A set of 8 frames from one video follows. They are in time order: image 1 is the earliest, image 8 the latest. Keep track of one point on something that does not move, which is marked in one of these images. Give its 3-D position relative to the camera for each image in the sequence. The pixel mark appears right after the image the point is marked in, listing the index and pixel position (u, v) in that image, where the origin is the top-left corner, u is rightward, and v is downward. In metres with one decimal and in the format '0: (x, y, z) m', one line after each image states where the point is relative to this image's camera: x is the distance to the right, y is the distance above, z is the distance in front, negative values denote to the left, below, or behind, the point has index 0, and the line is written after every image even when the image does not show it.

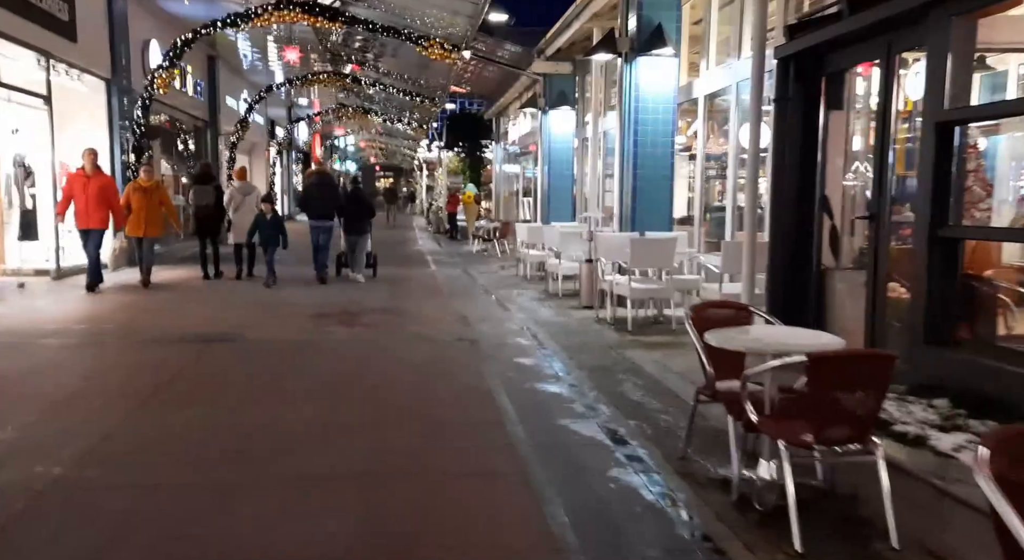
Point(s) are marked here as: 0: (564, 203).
0: (+1.0, +1.5, +18.6) m
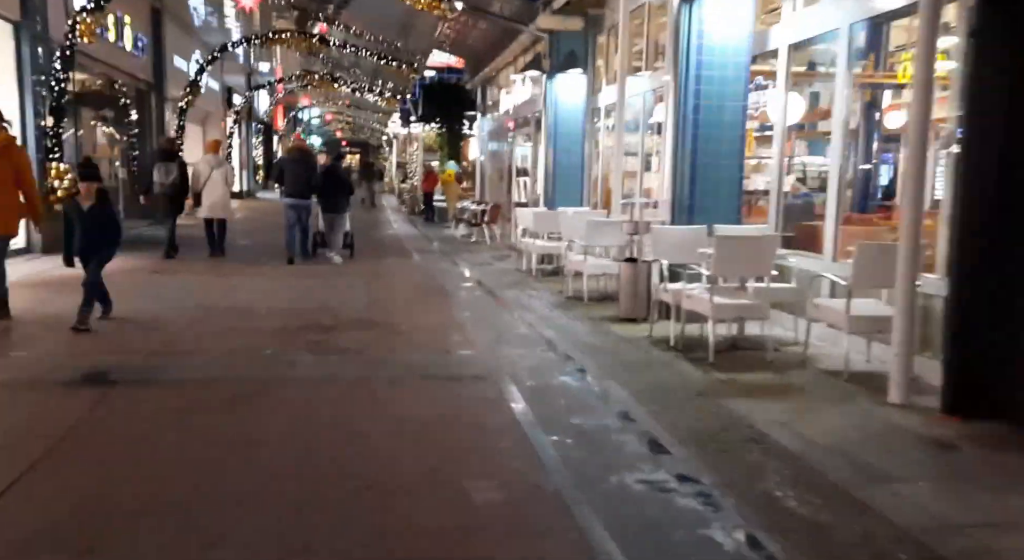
0: (+1.0, +1.6, +16.0) m
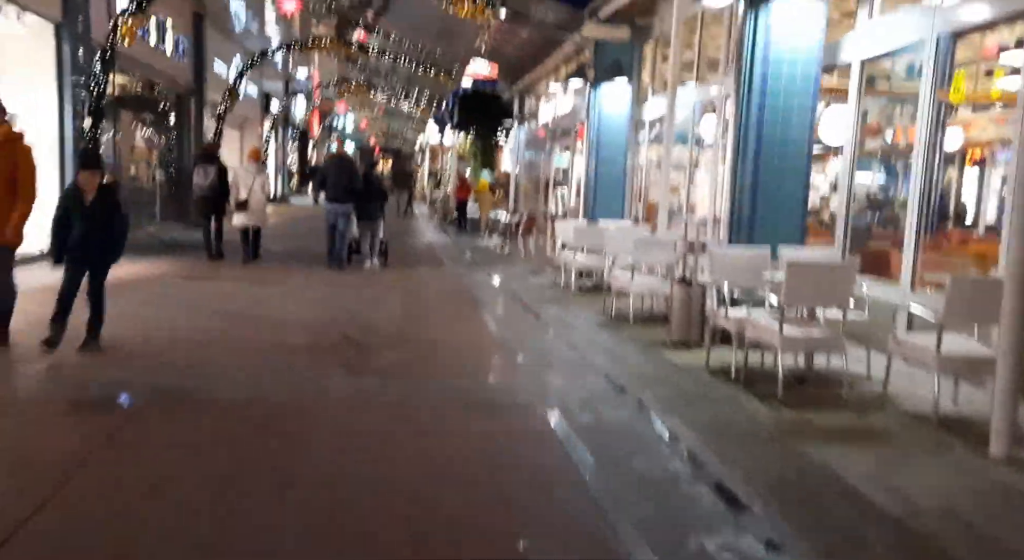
0: (+1.6, +1.3, +15.5) m
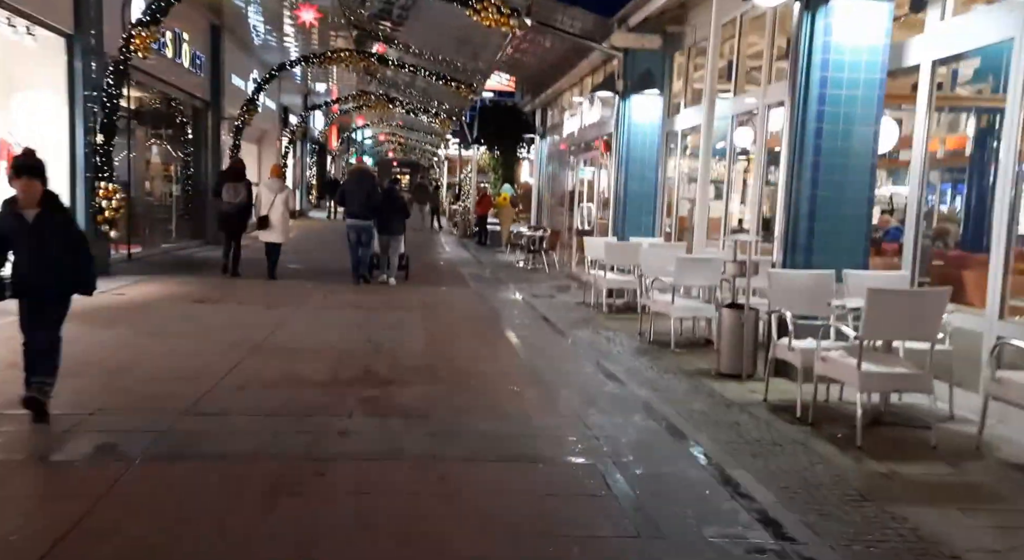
0: (+2.0, +1.0, +14.8) m
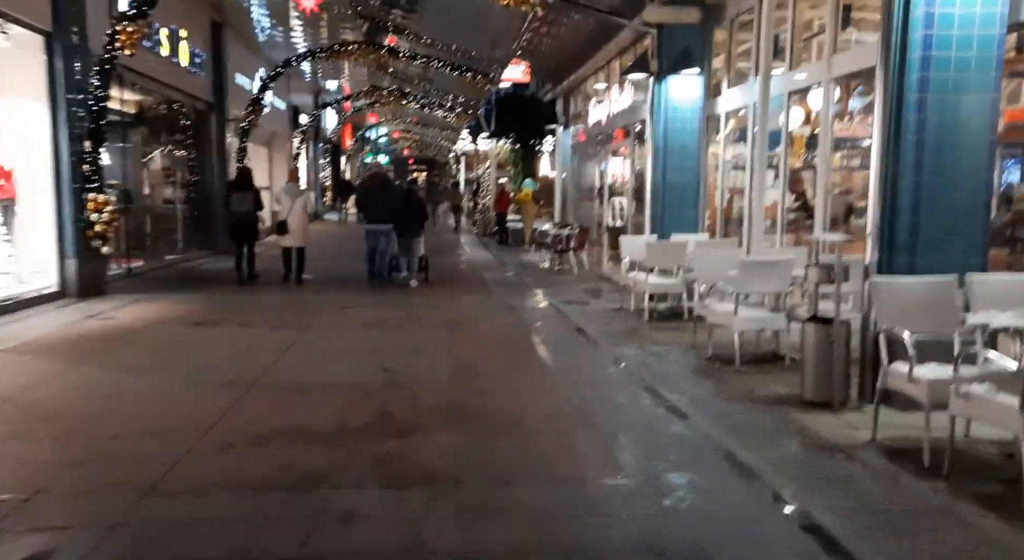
0: (+2.4, +1.0, +13.5) m
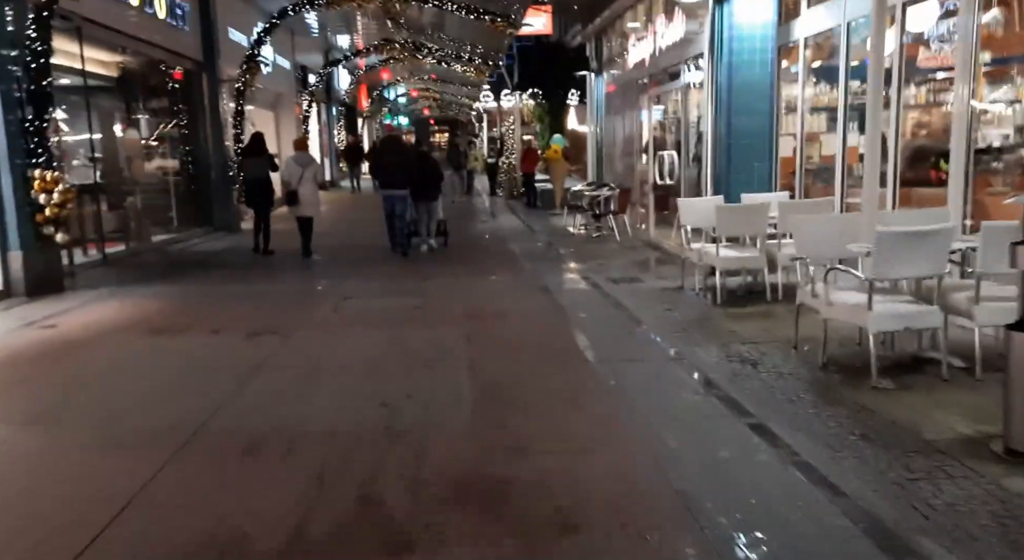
0: (+2.8, +1.4, +11.1) m
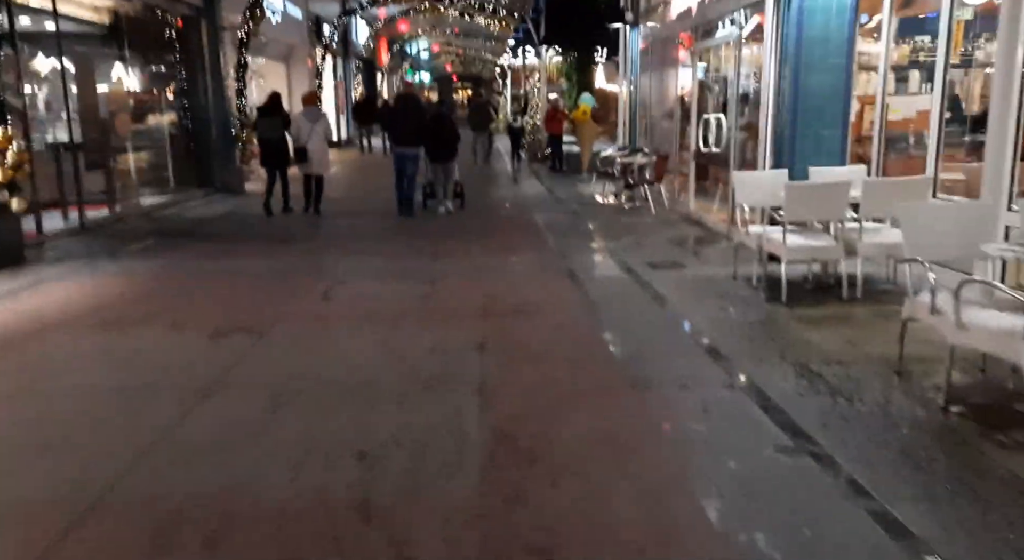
0: (+3.1, +1.5, +9.4) m
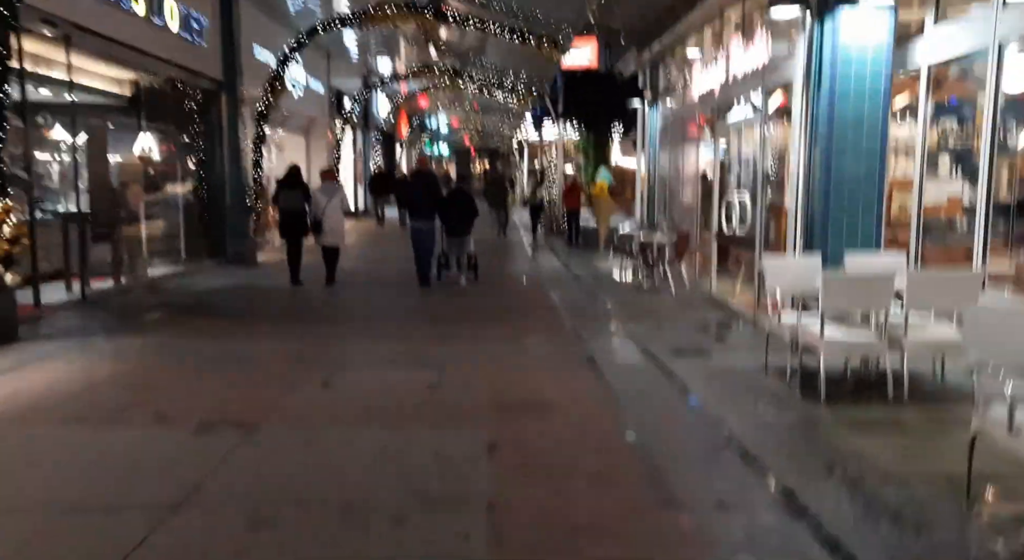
0: (+3.3, +0.7, +8.9) m
